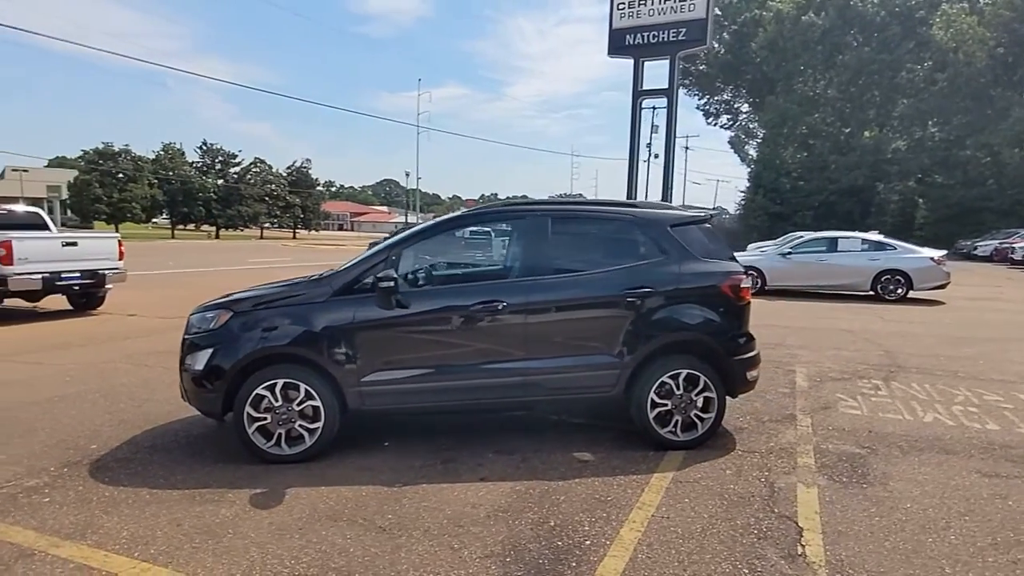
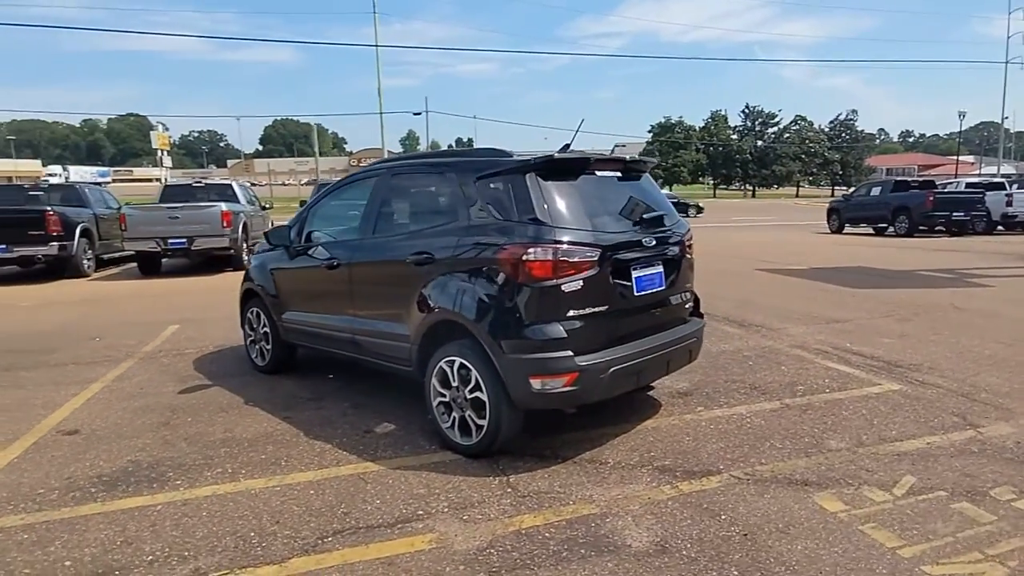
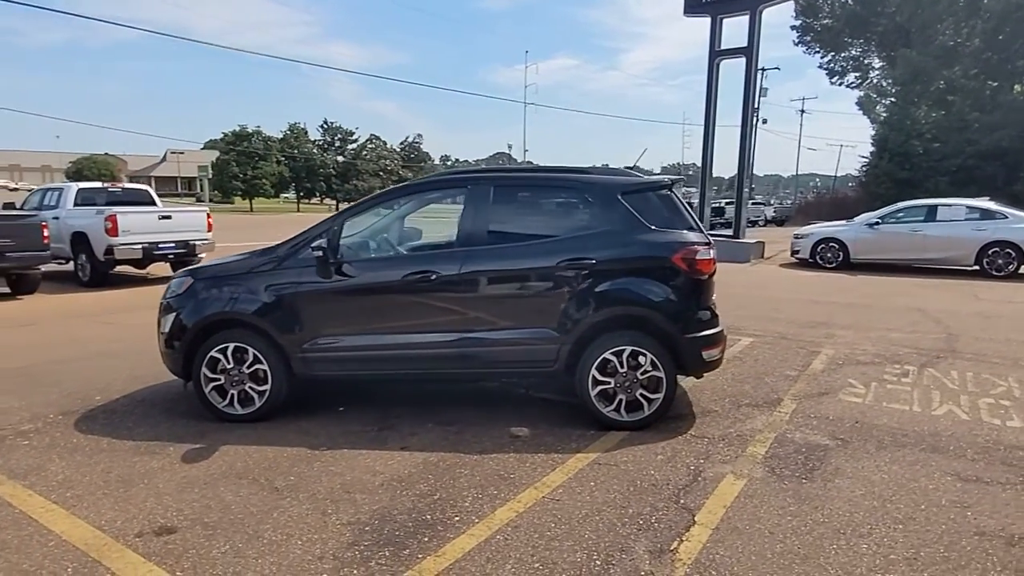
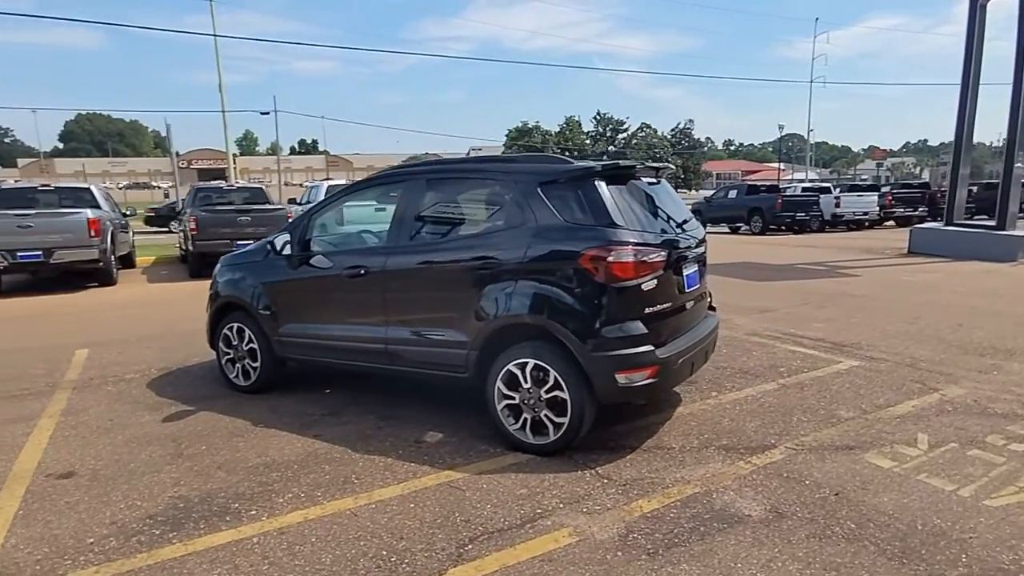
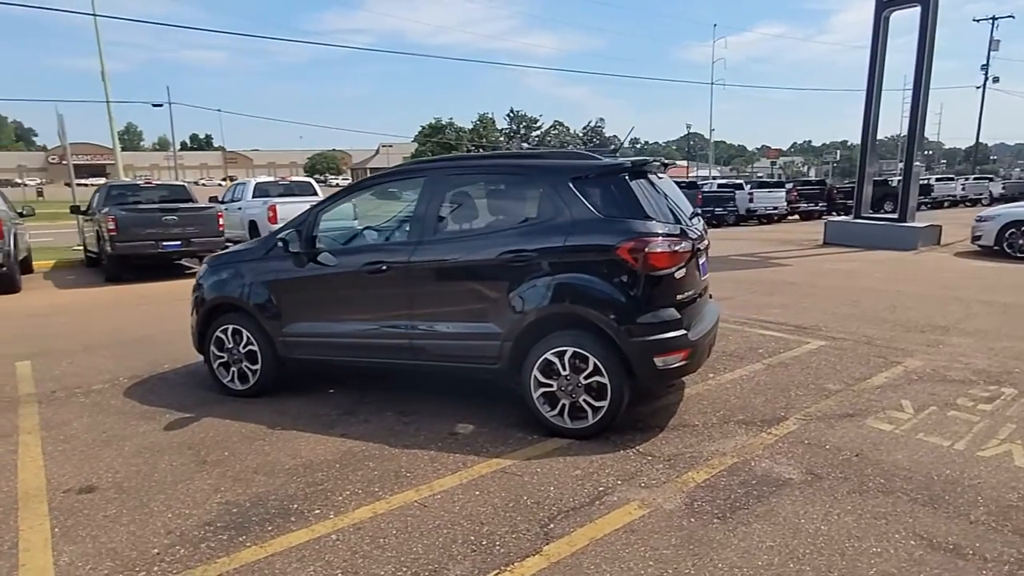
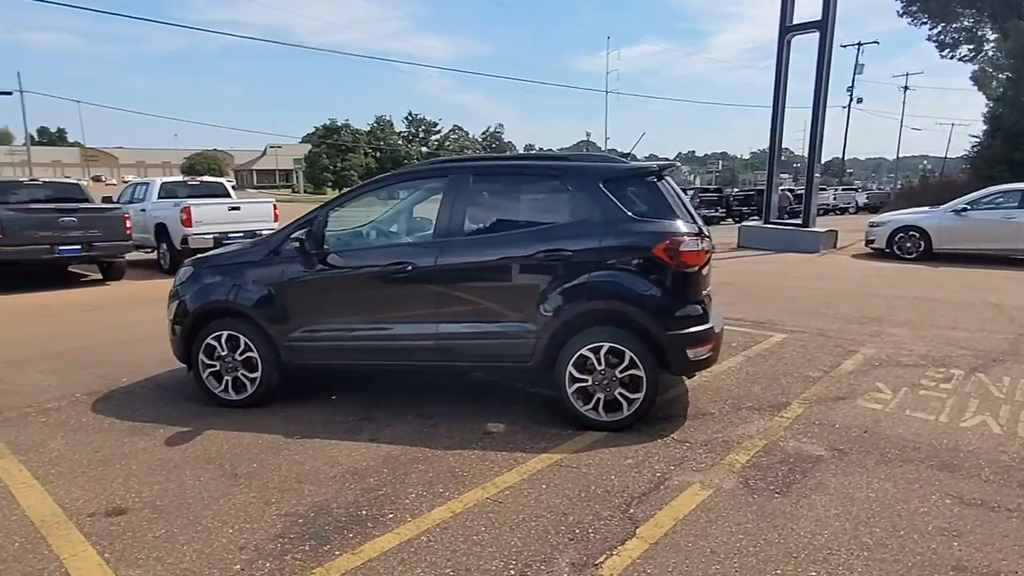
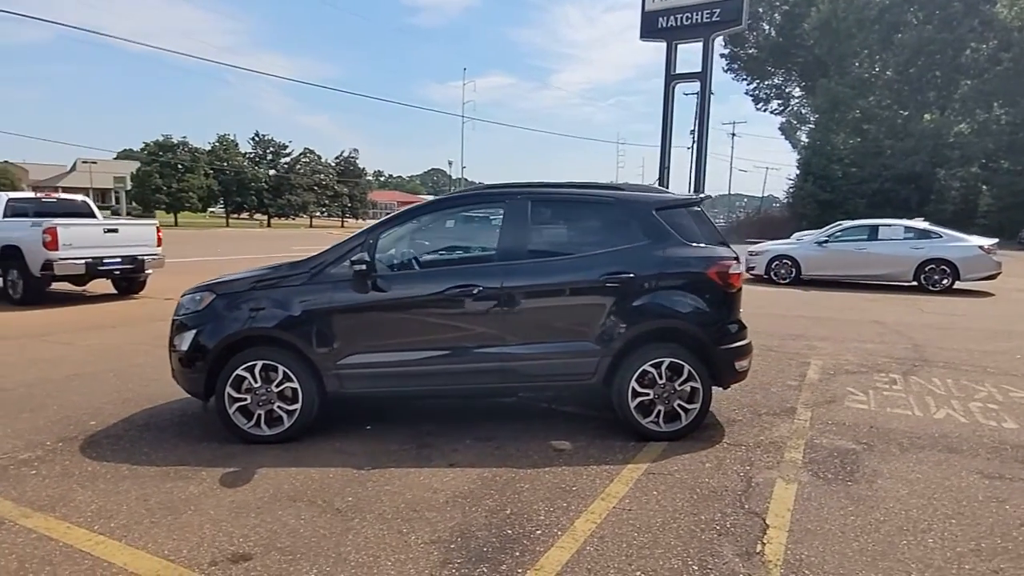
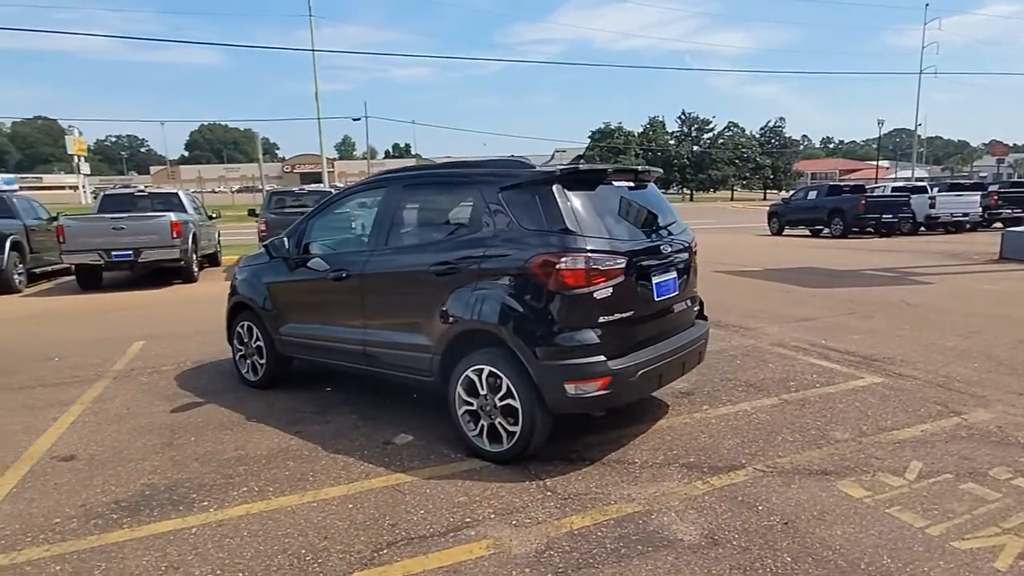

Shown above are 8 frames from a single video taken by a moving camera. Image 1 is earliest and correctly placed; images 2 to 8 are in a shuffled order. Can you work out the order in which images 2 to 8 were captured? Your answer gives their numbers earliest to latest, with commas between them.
7, 3, 6, 5, 4, 8, 2
